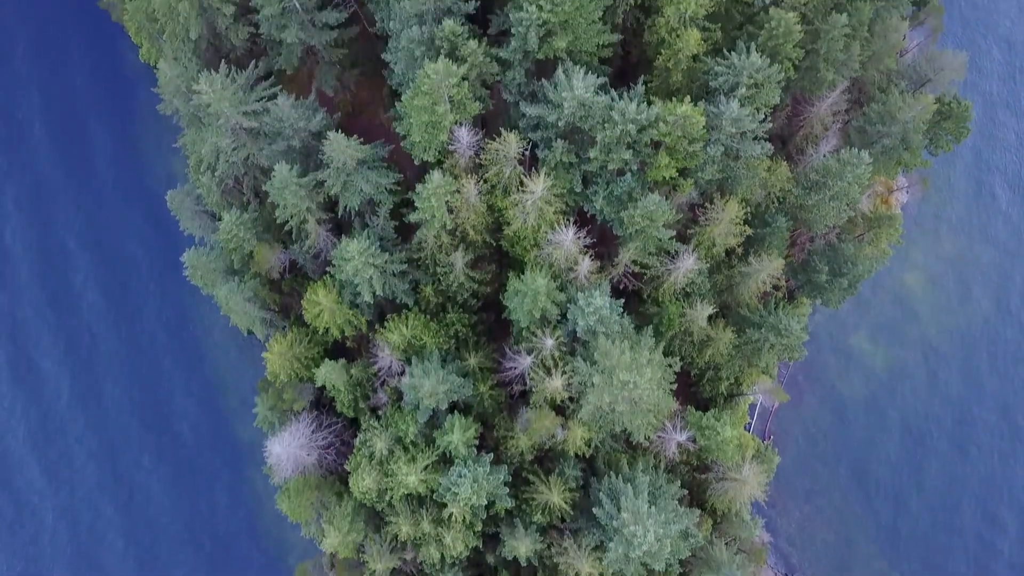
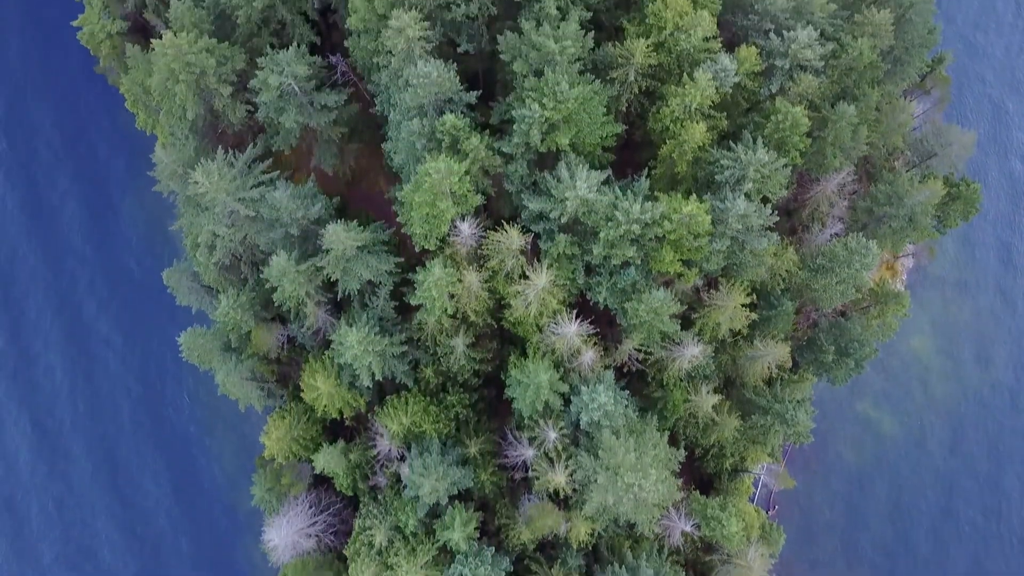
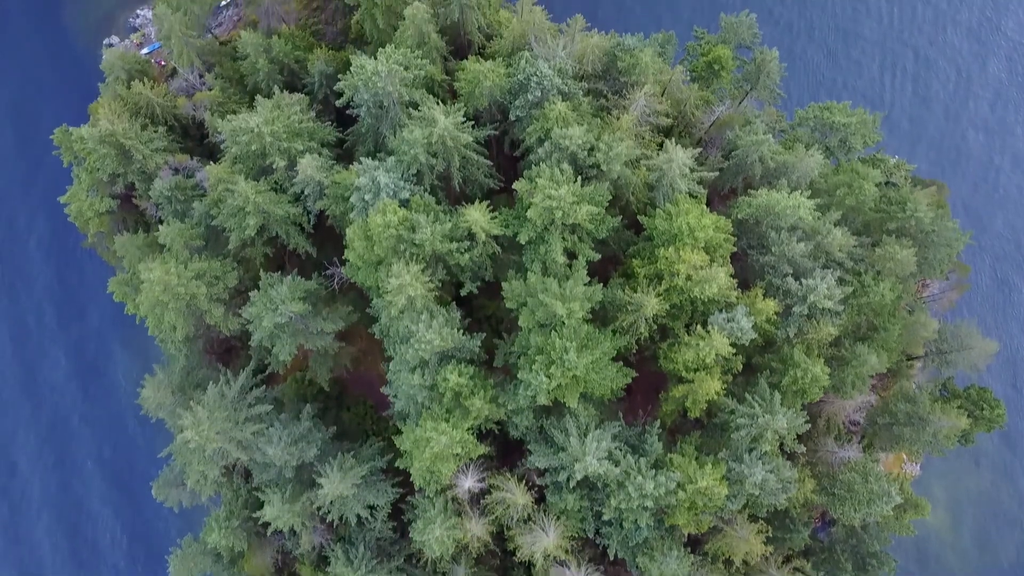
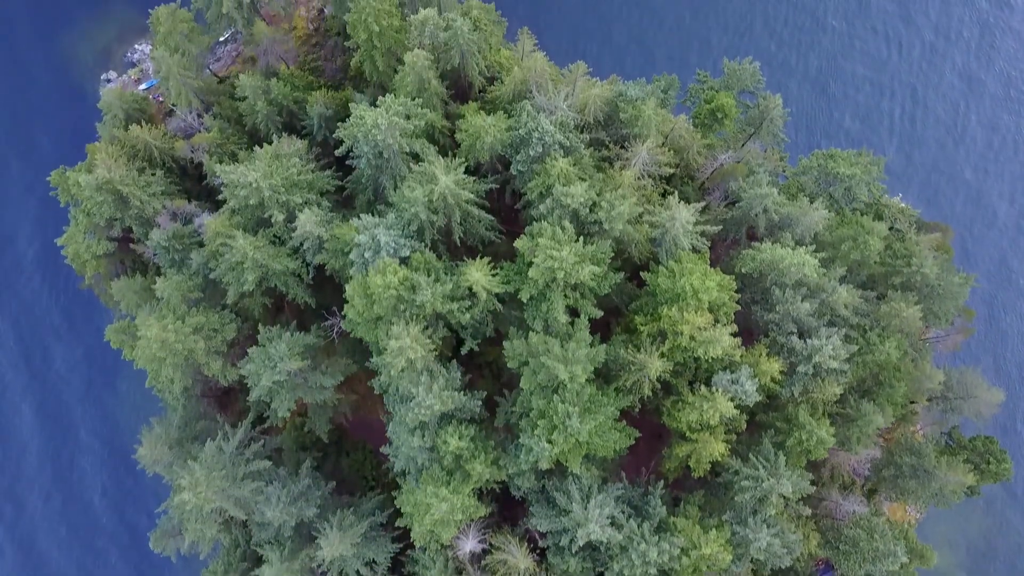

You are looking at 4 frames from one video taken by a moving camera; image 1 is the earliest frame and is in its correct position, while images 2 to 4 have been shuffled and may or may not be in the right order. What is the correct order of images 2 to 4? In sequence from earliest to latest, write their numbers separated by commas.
2, 3, 4
